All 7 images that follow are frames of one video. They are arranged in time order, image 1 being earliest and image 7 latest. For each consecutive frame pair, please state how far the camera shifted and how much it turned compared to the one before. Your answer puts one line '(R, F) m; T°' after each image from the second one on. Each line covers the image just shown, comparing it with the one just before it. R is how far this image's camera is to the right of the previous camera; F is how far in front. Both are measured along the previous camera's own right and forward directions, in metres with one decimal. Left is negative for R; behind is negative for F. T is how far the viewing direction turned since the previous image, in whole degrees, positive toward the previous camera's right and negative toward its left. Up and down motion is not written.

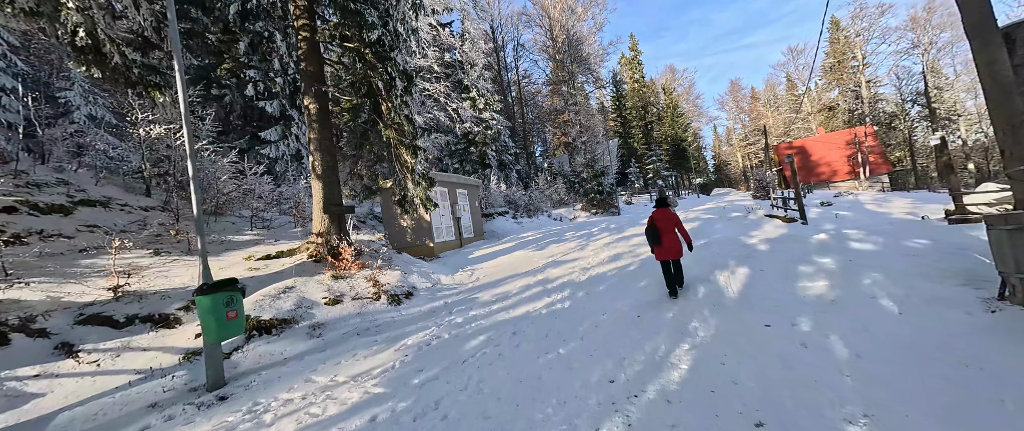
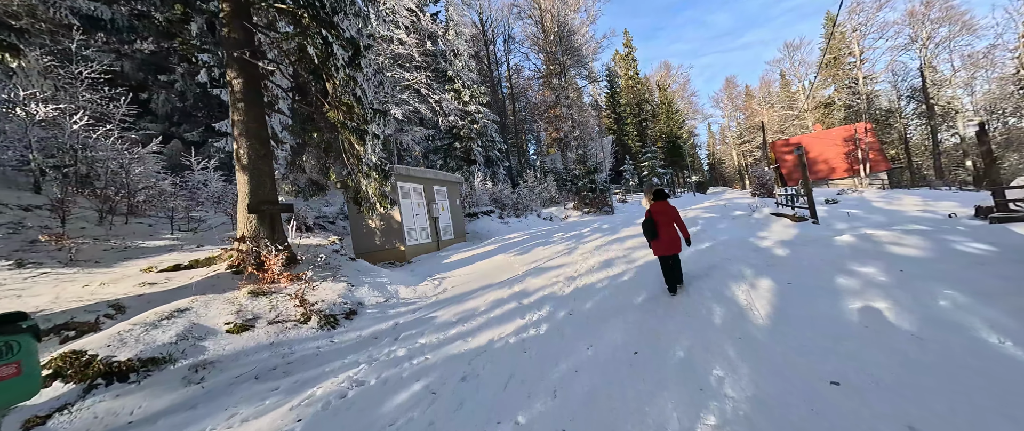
(+0.5, +1.2) m; +1°
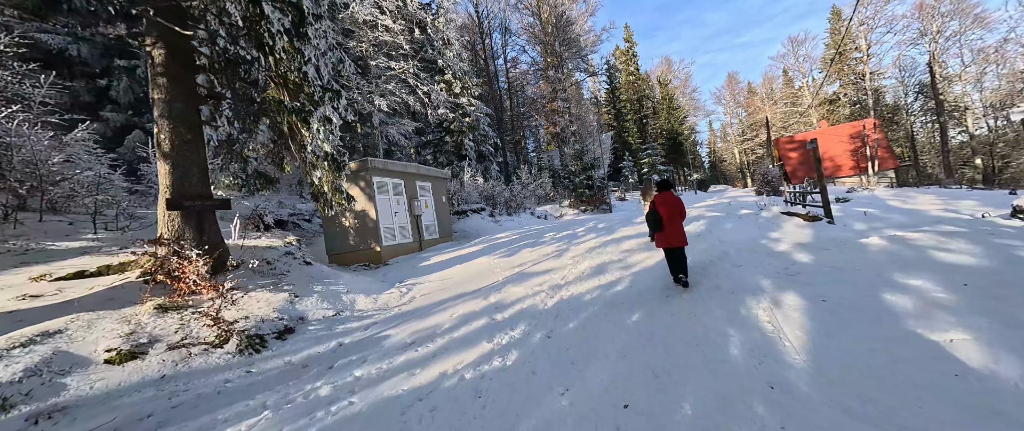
(+0.4, +0.9) m; 0°
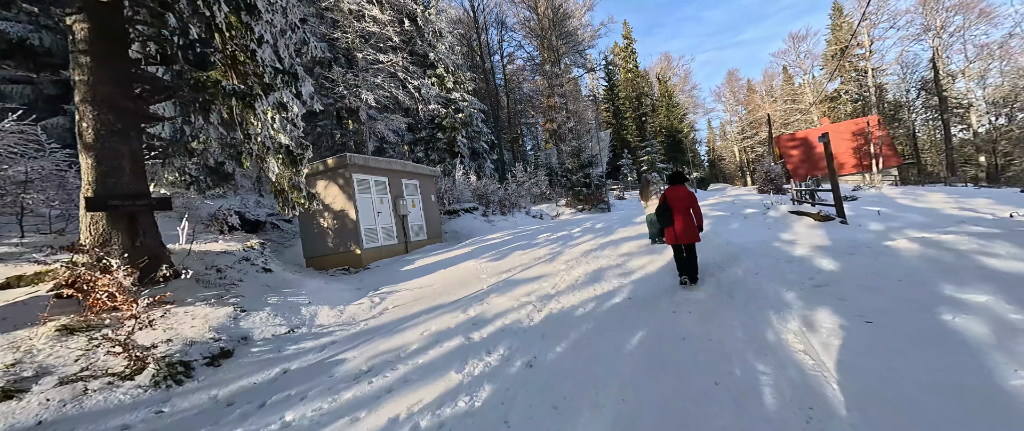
(+0.2, +0.7) m; 0°
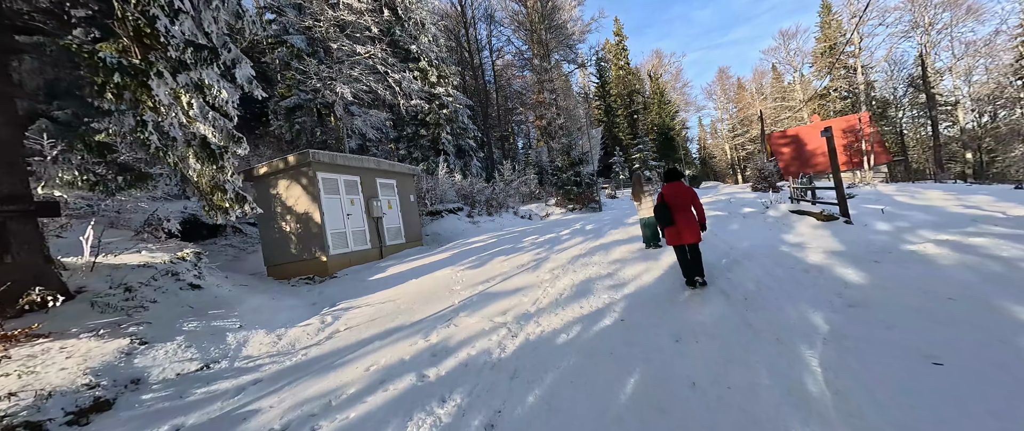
(+0.3, +0.8) m; +1°
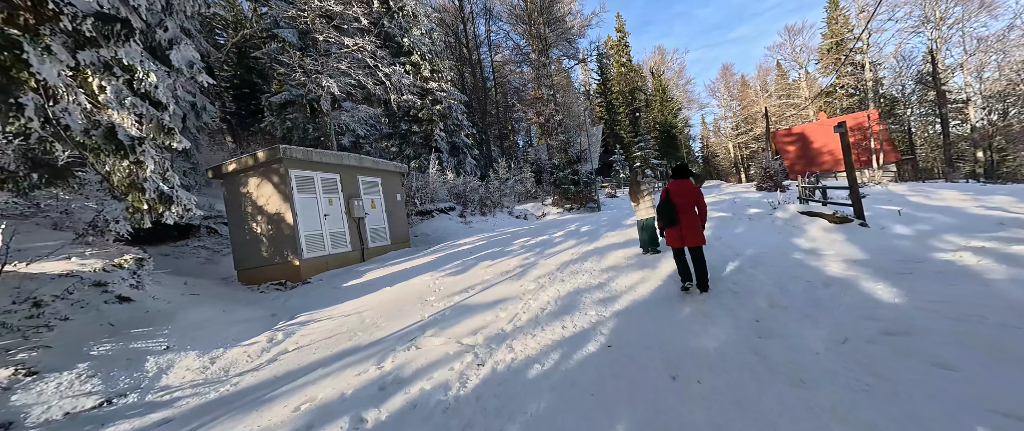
(+0.3, +0.6) m; 0°
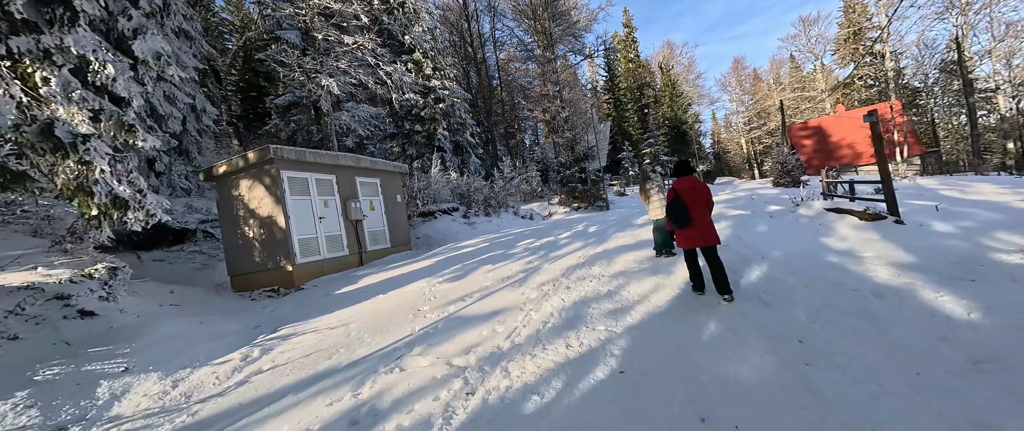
(+0.1, +0.5) m; -1°
